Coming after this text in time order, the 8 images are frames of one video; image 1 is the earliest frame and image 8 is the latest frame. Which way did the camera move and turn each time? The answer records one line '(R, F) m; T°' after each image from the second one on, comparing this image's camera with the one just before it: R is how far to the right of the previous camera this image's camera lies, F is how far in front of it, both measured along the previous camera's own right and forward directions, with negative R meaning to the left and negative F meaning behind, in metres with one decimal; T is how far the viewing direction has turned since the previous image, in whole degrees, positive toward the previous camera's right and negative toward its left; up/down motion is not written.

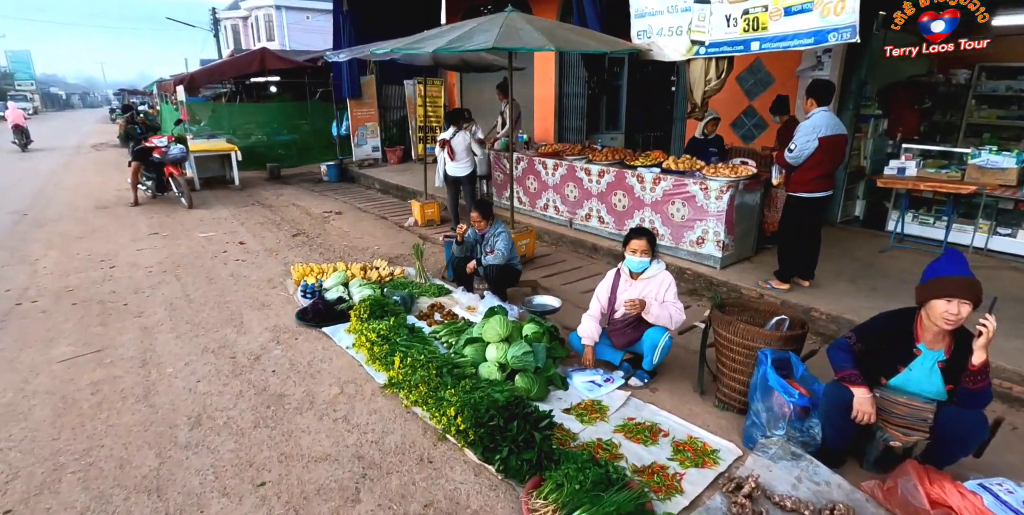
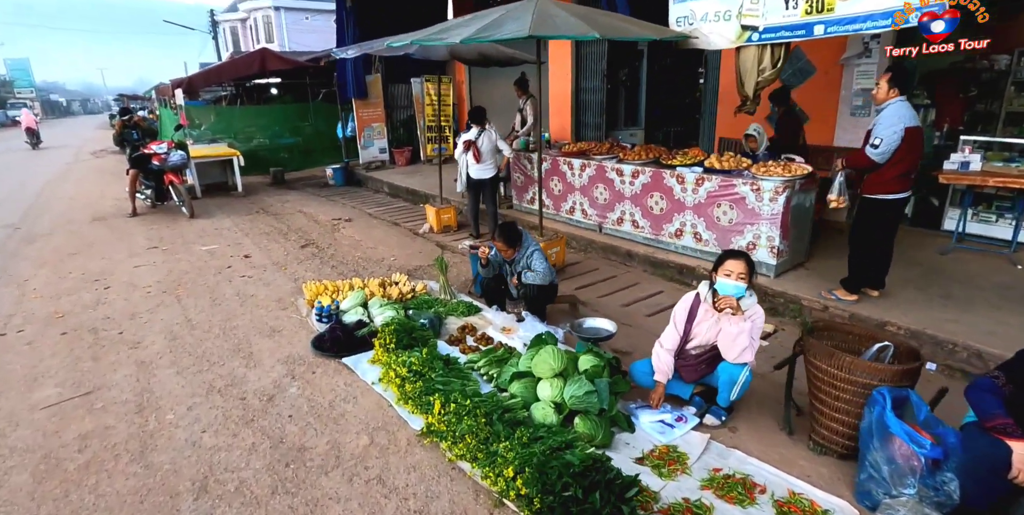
(-0.3, +0.6) m; 0°
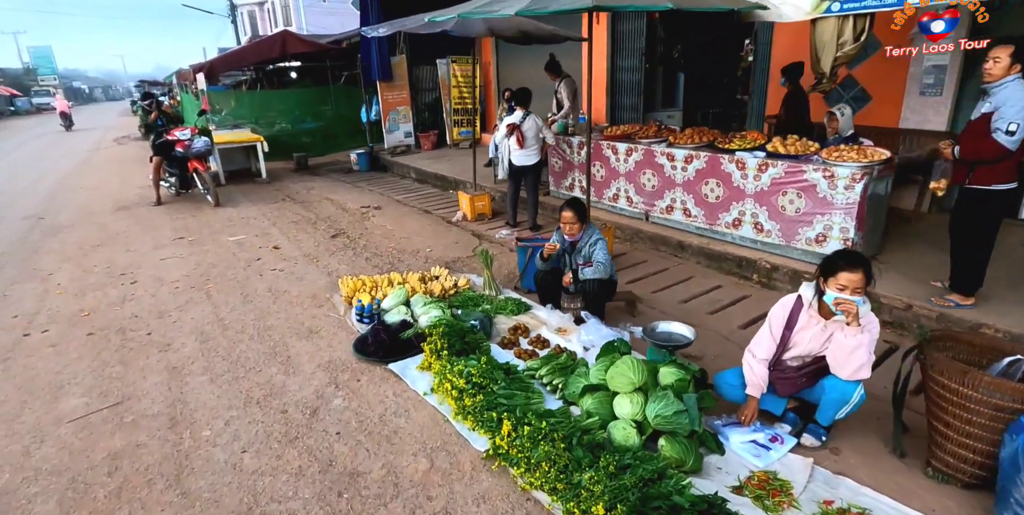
(-0.3, +0.4) m; -2°
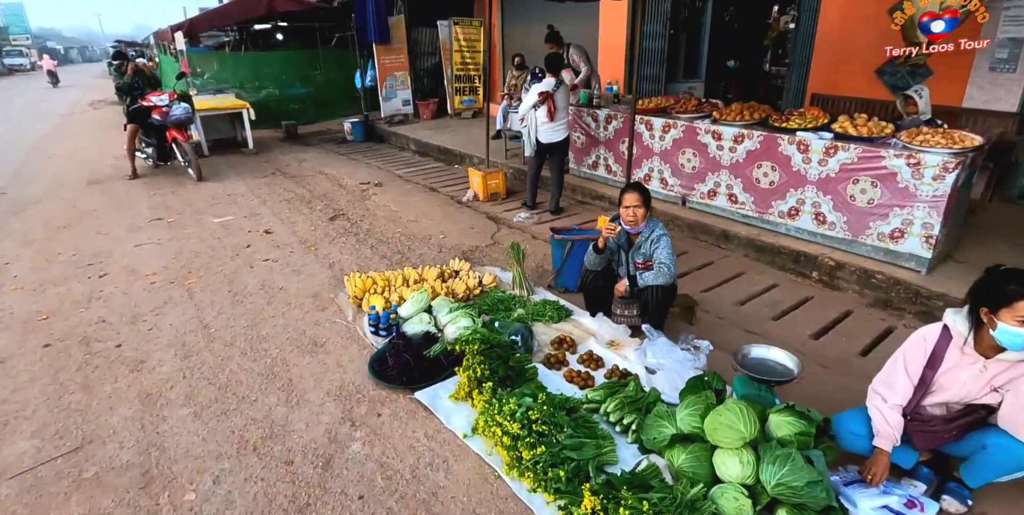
(-0.4, +0.7) m; +1°
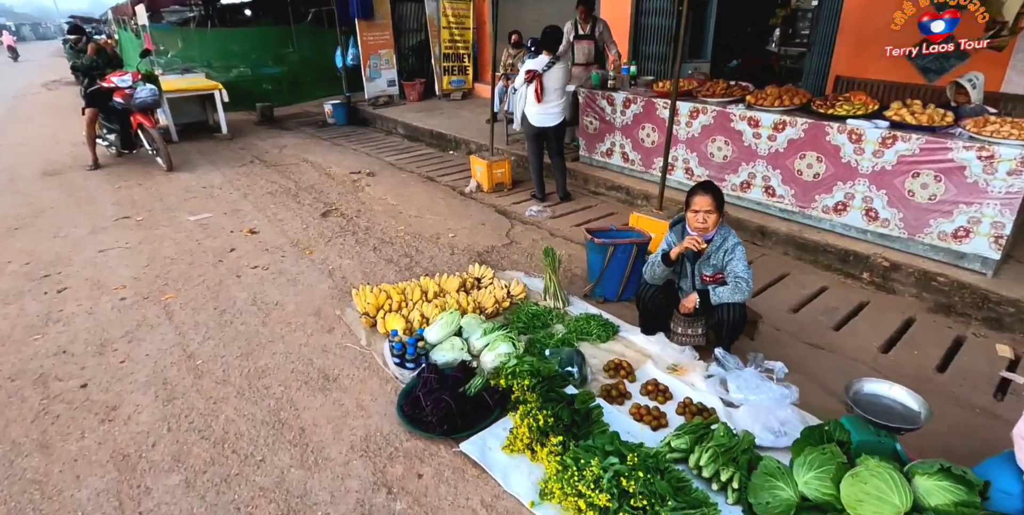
(-0.4, +0.6) m; +3°
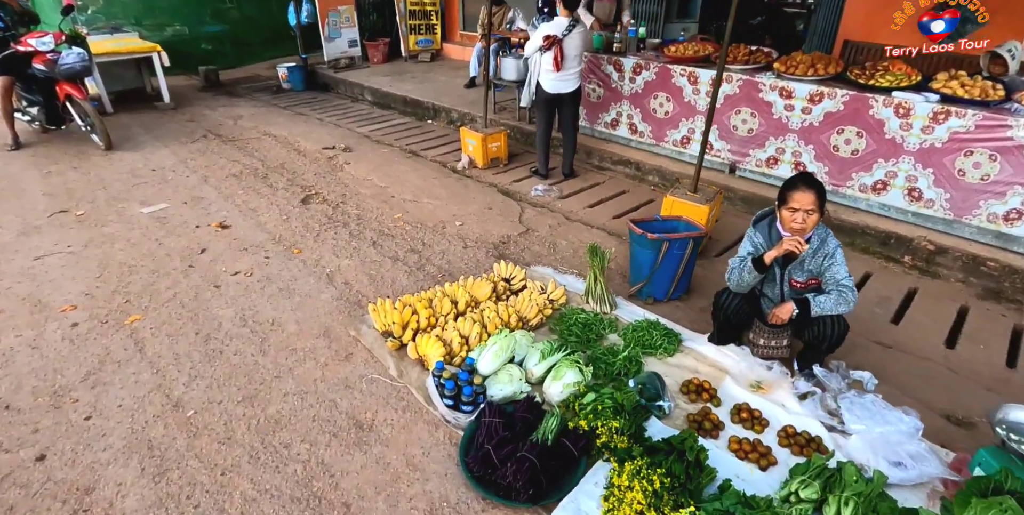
(-0.5, +0.6) m; +5°
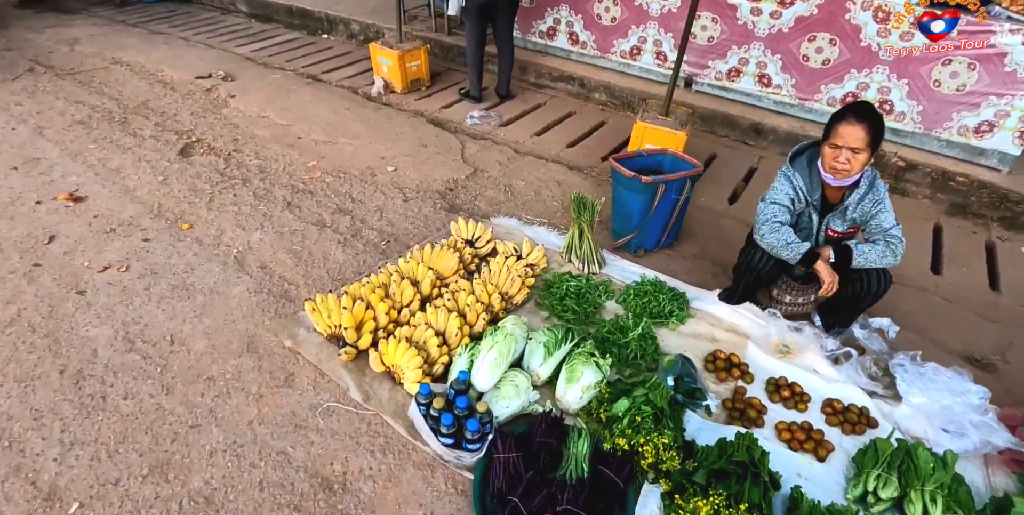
(-0.3, +0.7) m; +9°
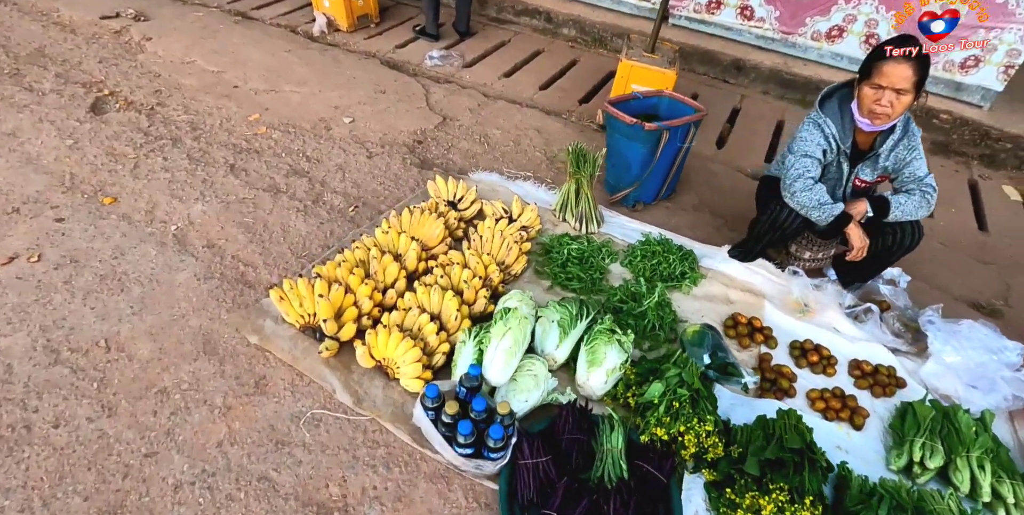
(-0.2, +0.3) m; +5°
